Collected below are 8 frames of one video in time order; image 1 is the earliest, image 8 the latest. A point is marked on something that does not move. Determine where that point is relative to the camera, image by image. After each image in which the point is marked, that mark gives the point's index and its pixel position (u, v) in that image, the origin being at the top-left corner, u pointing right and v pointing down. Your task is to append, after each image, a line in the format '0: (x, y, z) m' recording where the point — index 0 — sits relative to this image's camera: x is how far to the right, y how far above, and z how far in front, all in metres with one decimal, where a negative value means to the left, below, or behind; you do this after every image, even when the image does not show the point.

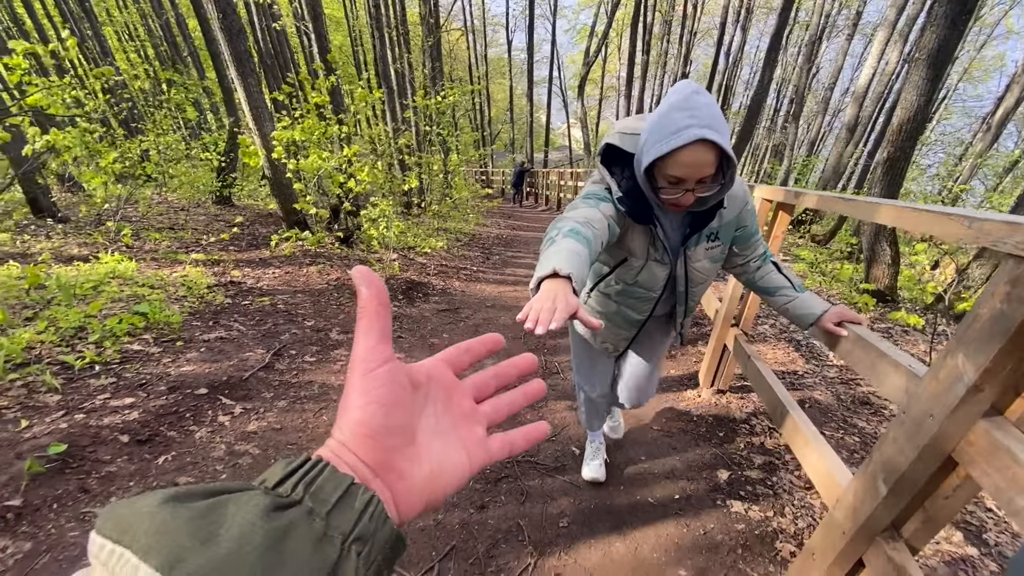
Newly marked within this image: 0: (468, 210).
0: (-1.1, +2.0, +12.5) m
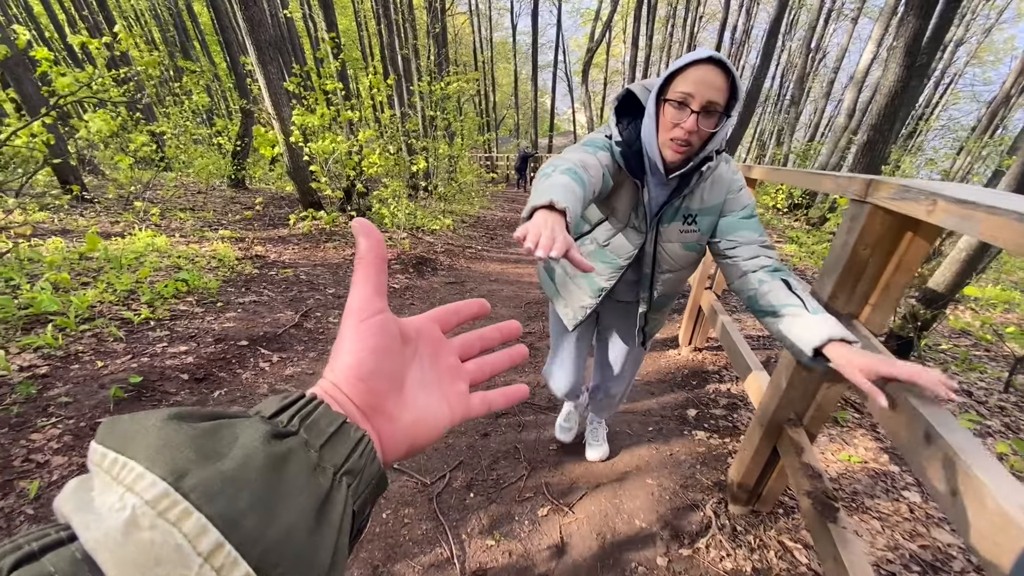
0: (-1.0, +2.6, +12.9) m
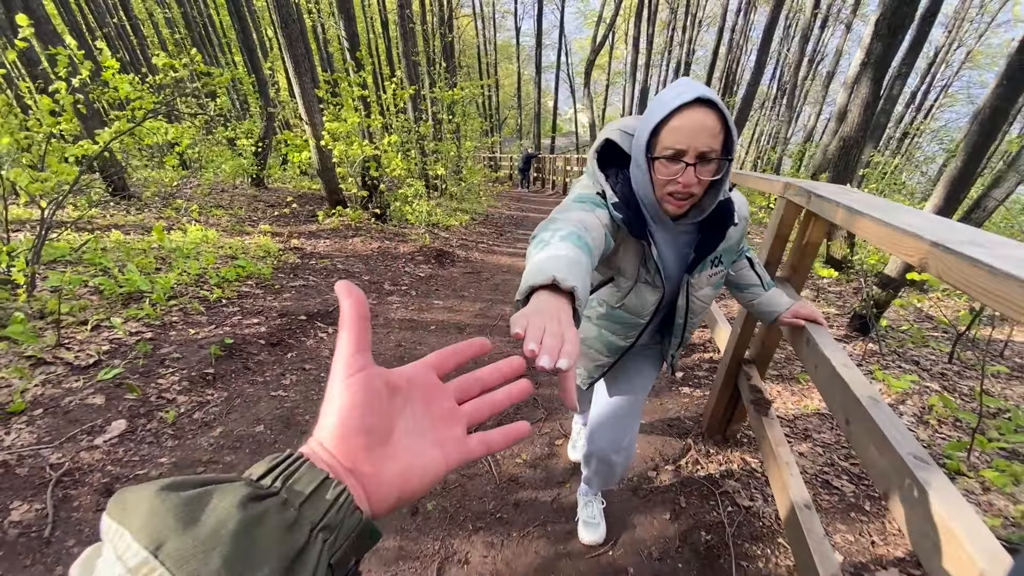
0: (-0.8, +2.7, +13.6) m
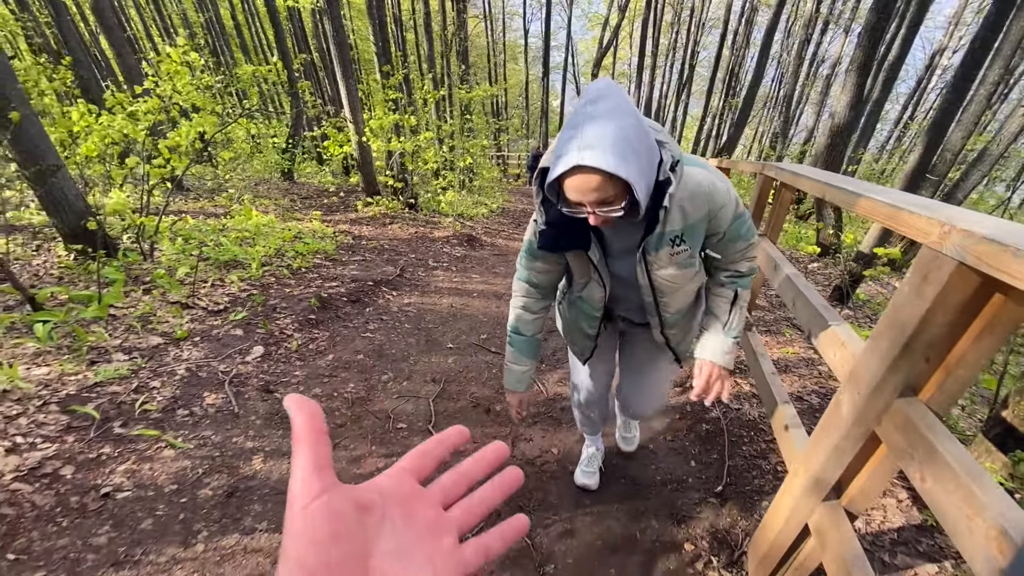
0: (-0.4, +3.0, +14.4) m
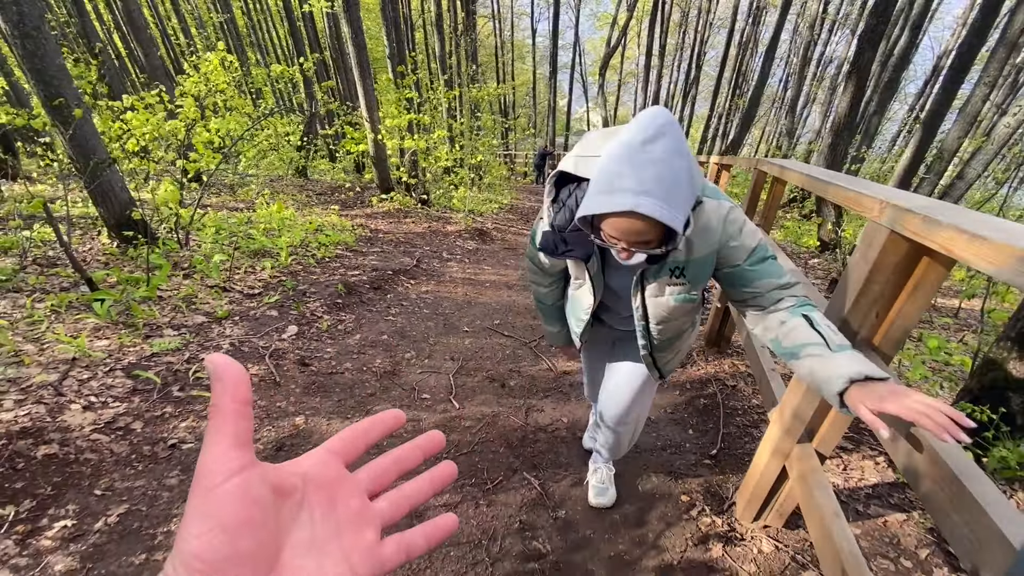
0: (-0.2, +3.1, +14.6) m
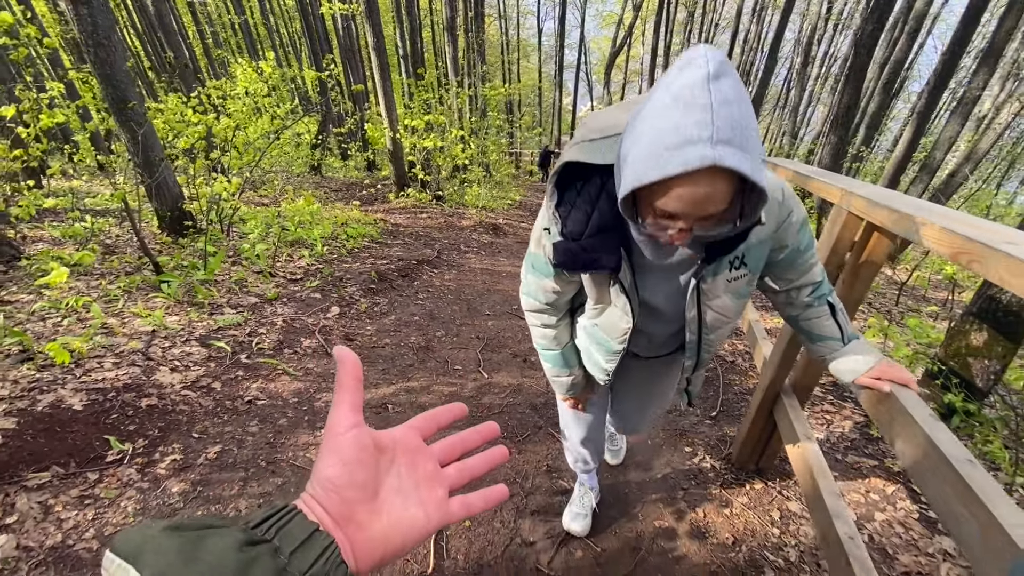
0: (+0.1, +3.3, +15.0) m
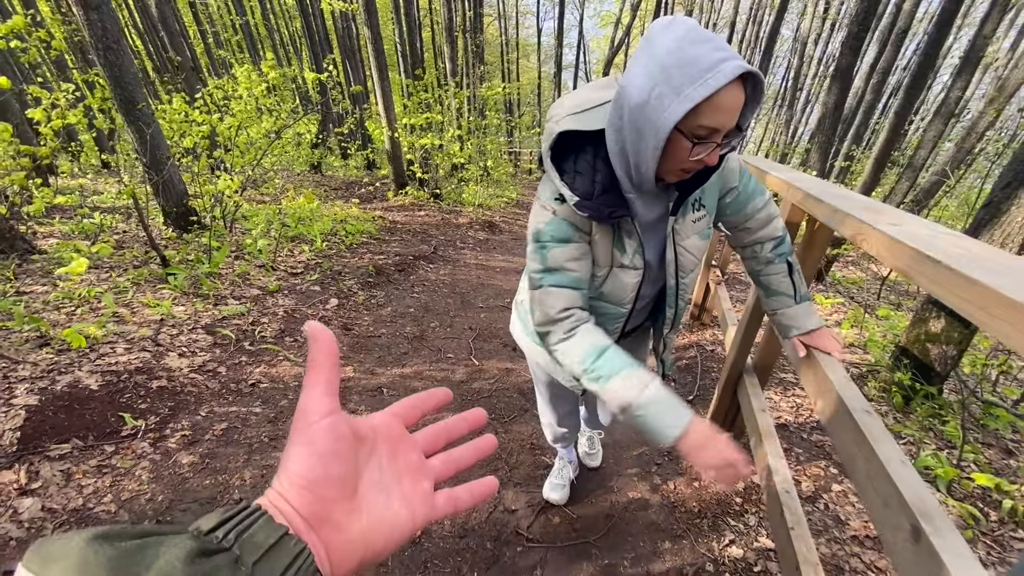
0: (0.0, +3.4, +15.2) m
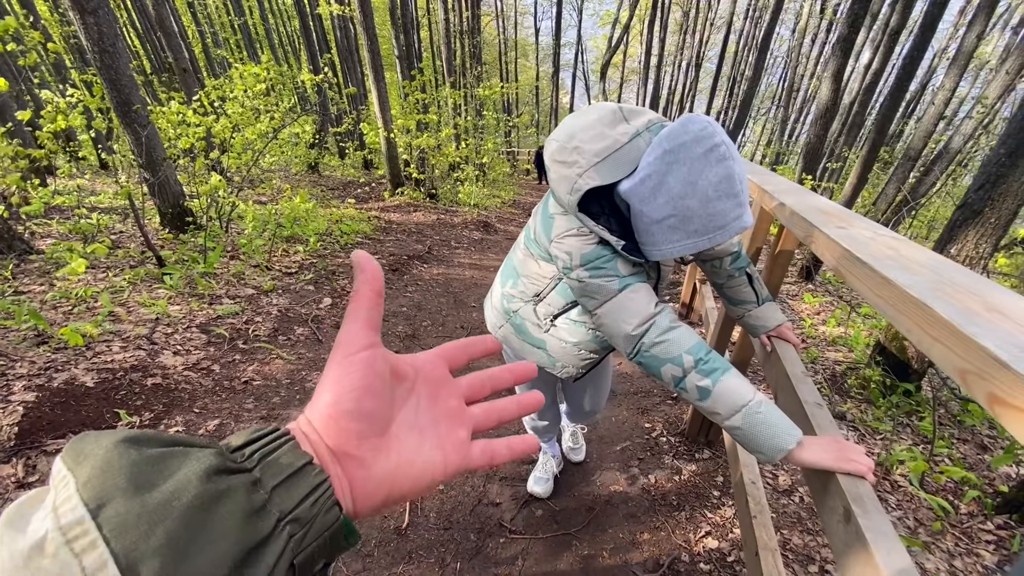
0: (-0.1, +3.4, +15.3) m
